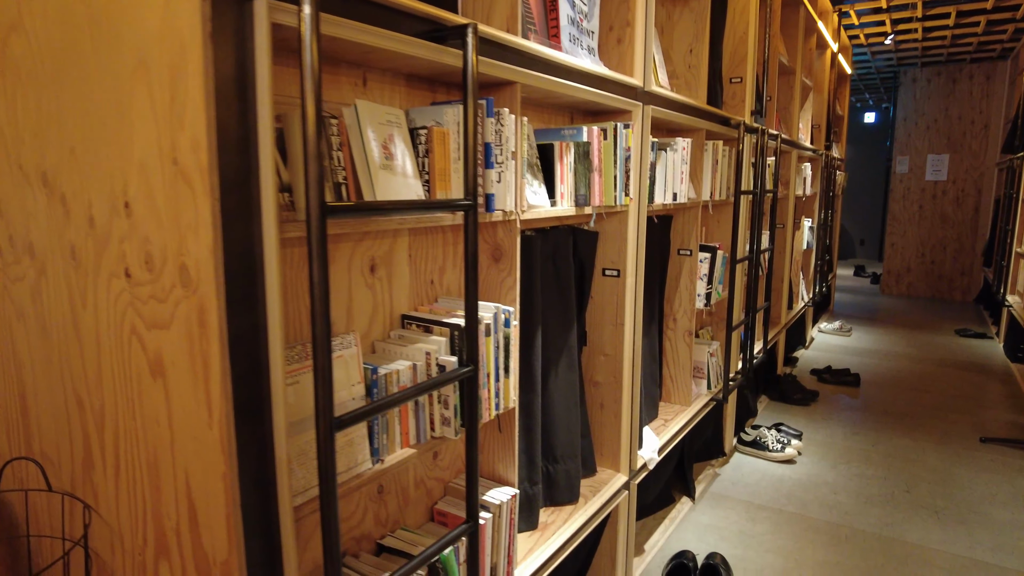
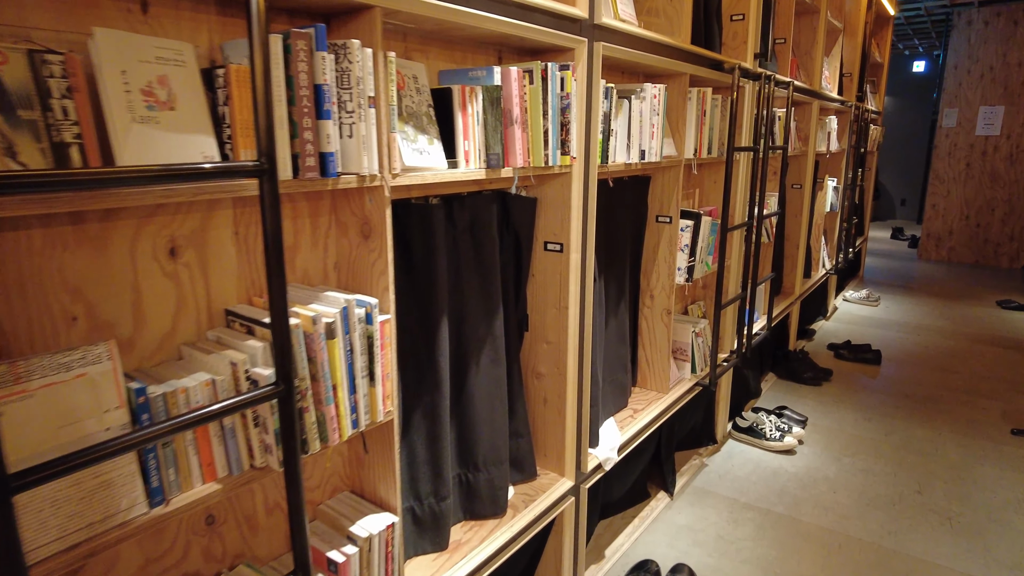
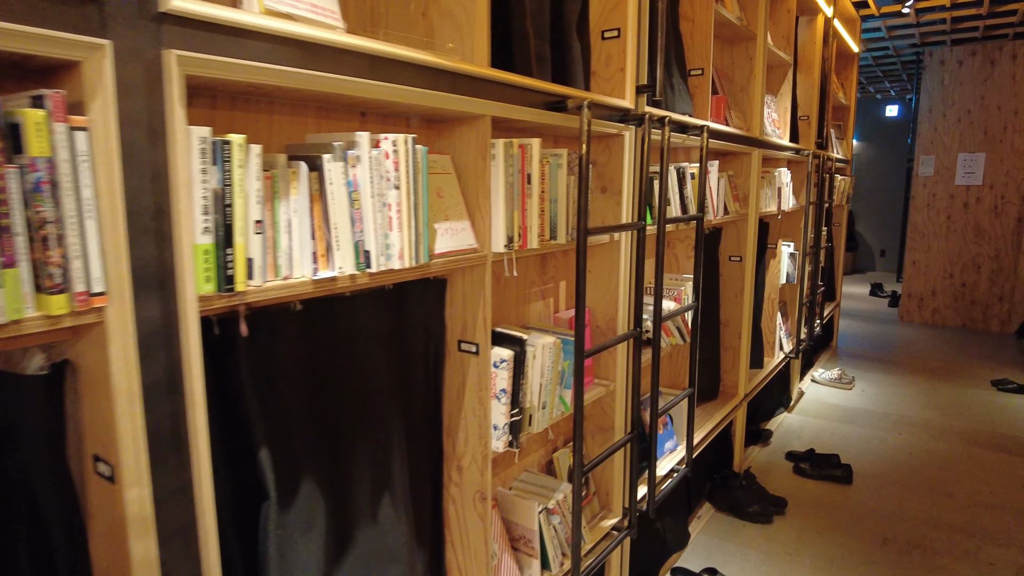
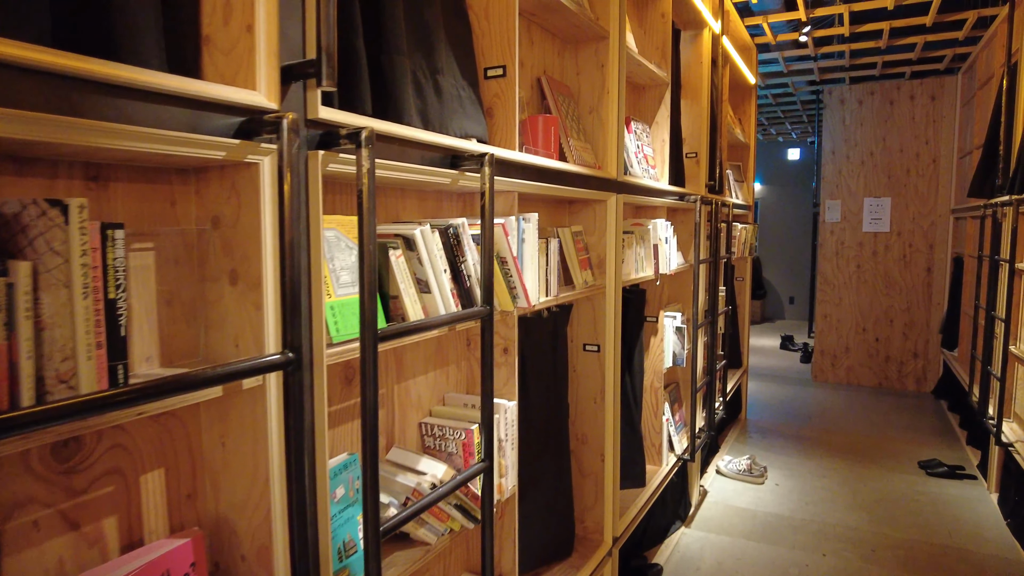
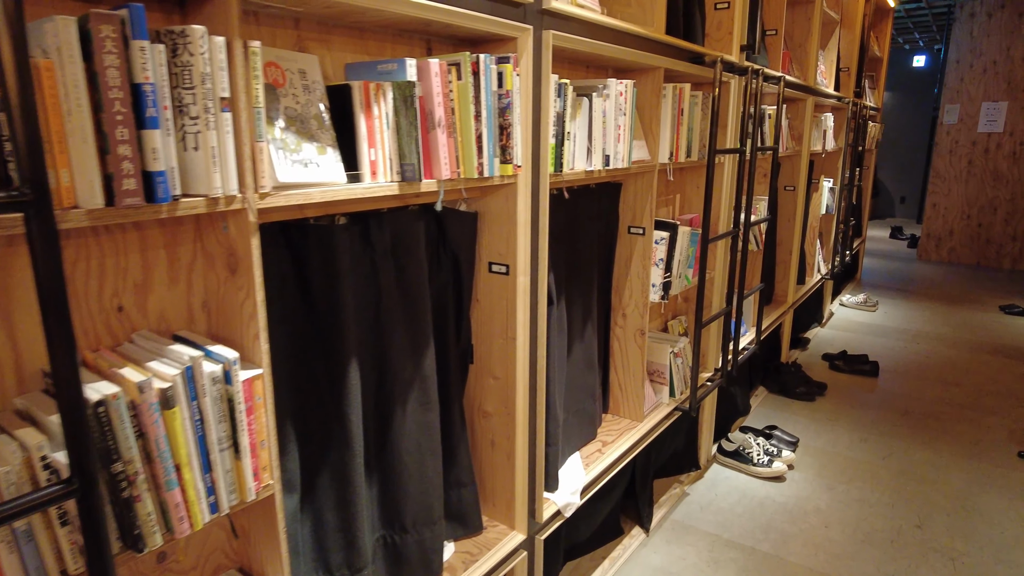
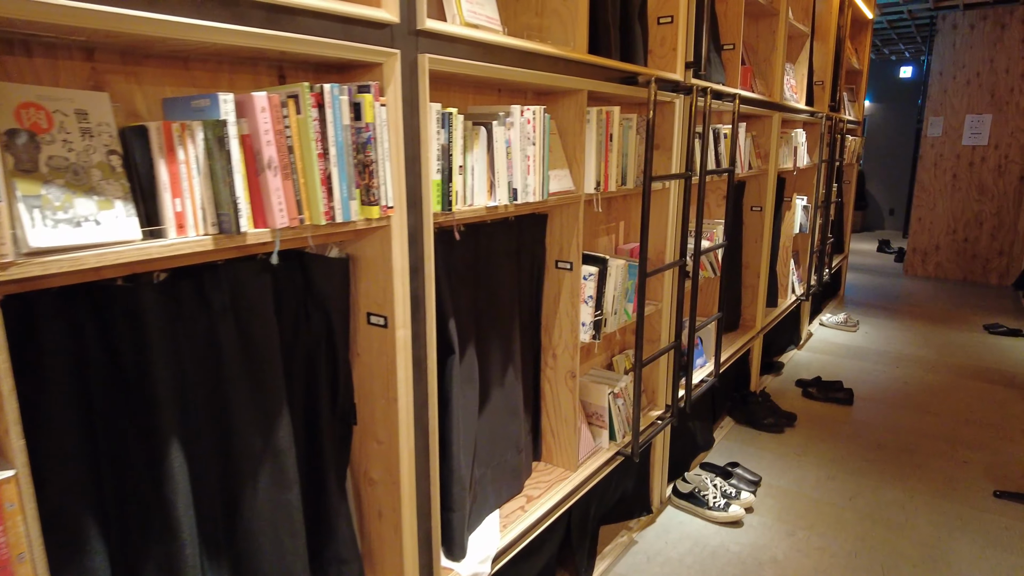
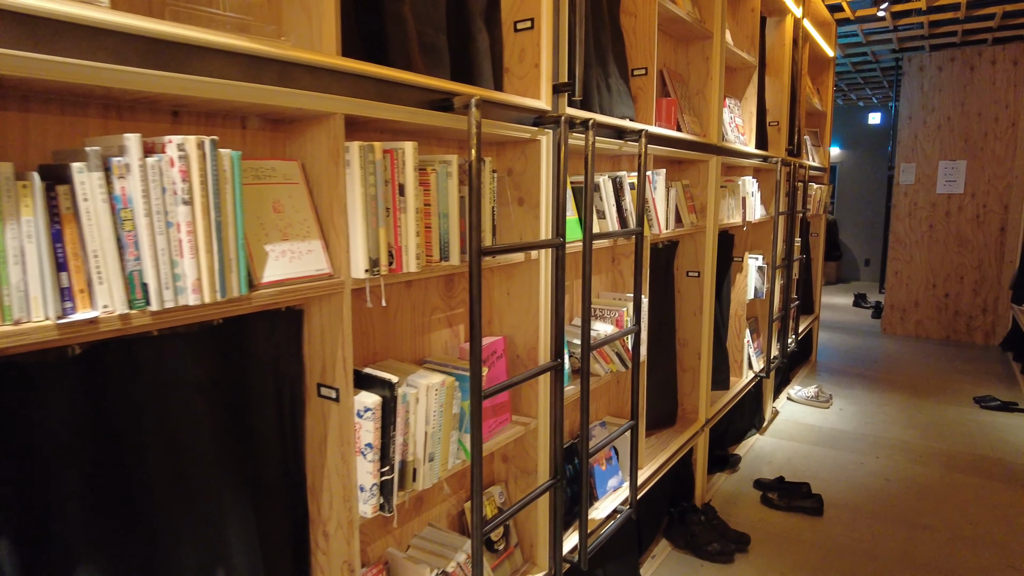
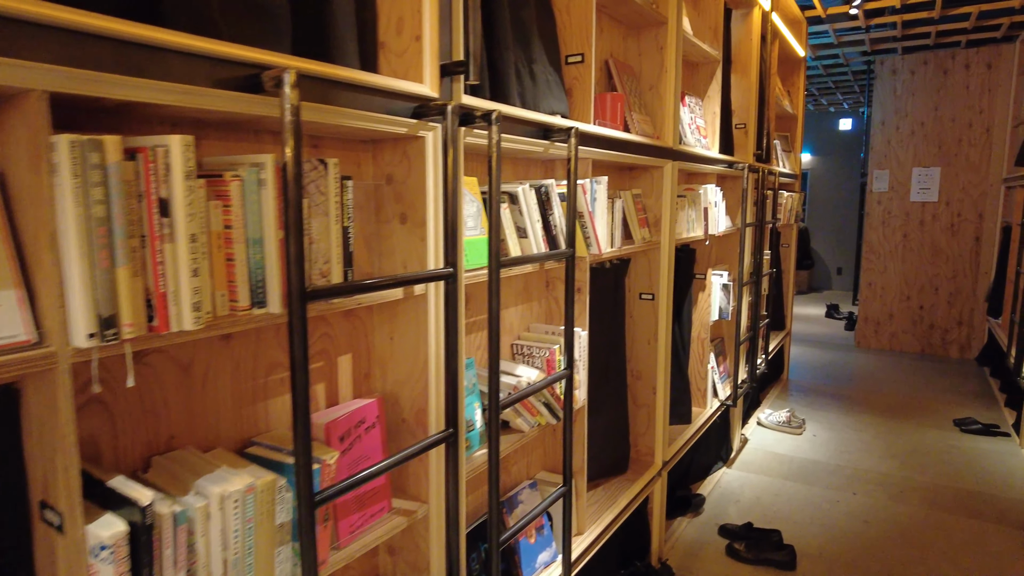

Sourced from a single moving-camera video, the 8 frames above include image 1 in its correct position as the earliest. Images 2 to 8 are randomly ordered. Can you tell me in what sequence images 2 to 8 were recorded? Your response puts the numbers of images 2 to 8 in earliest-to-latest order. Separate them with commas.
2, 5, 6, 3, 7, 8, 4
